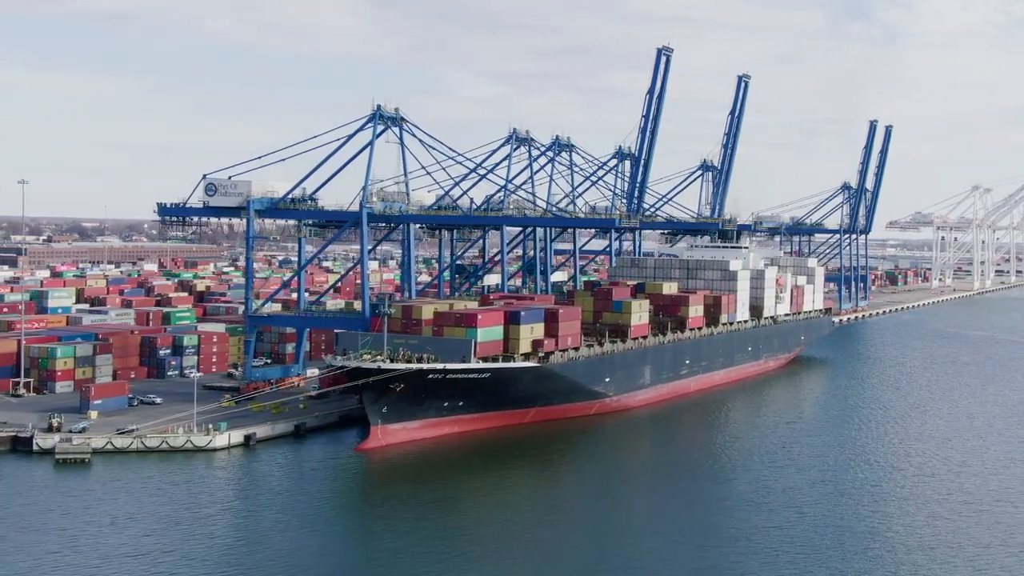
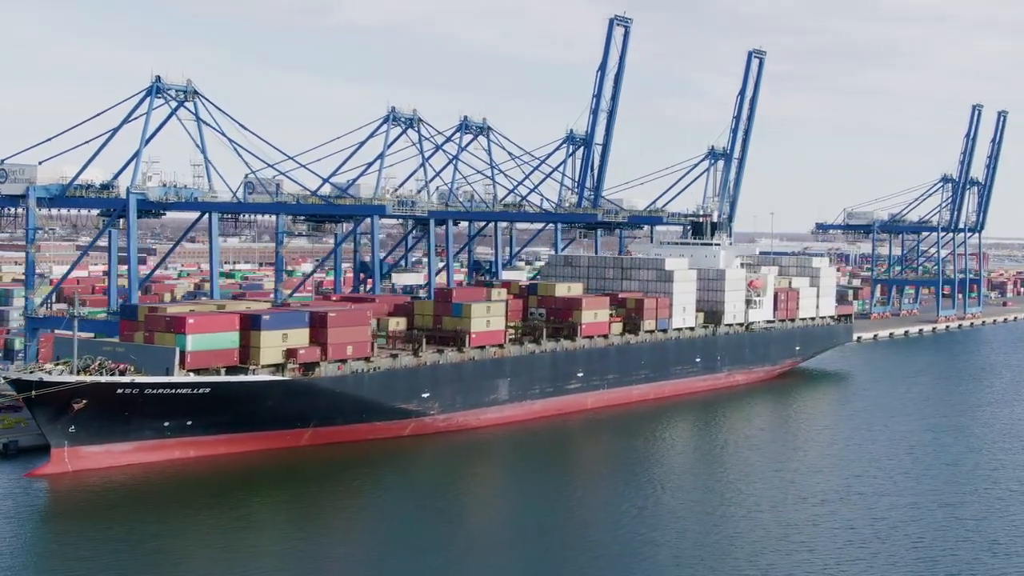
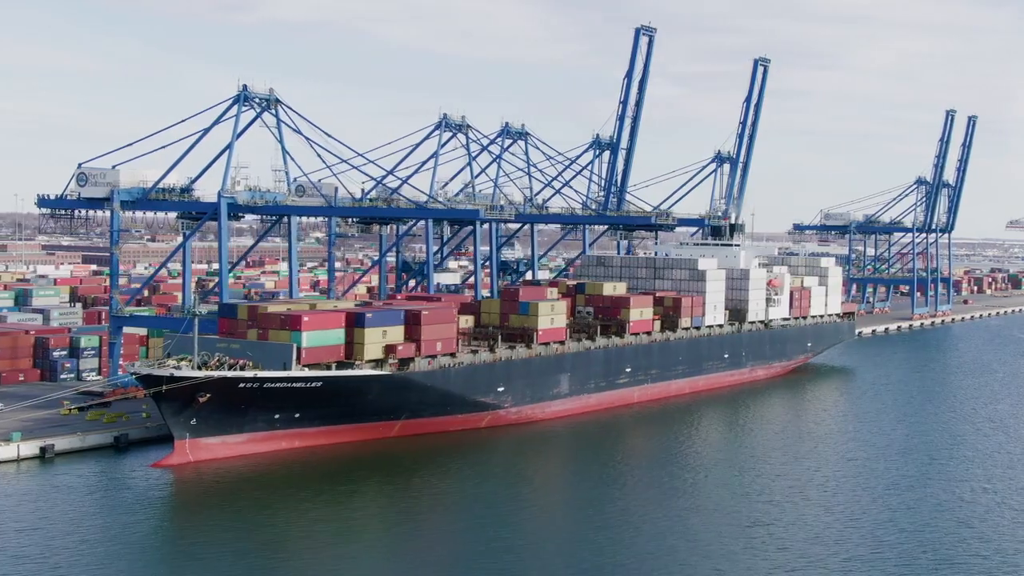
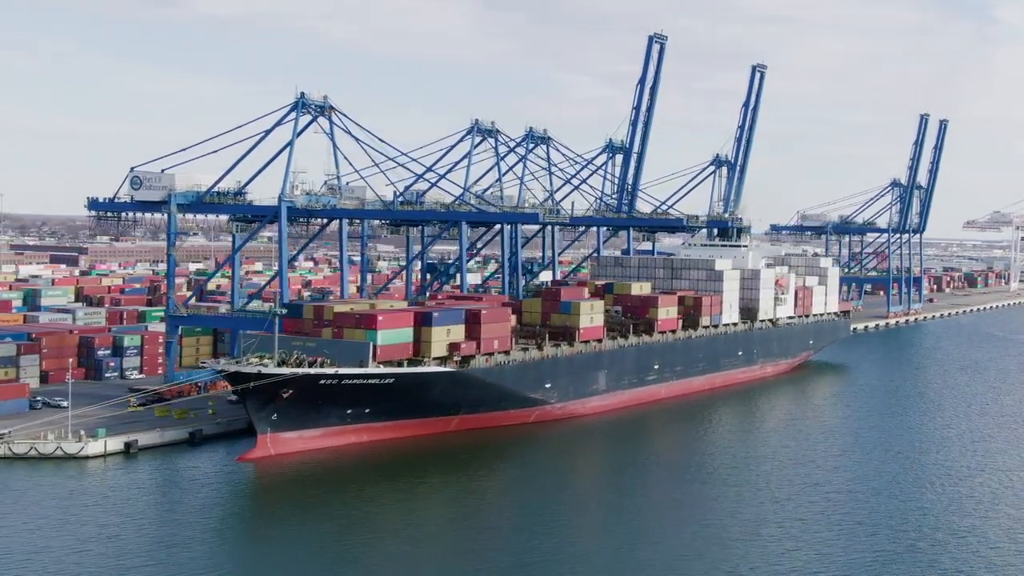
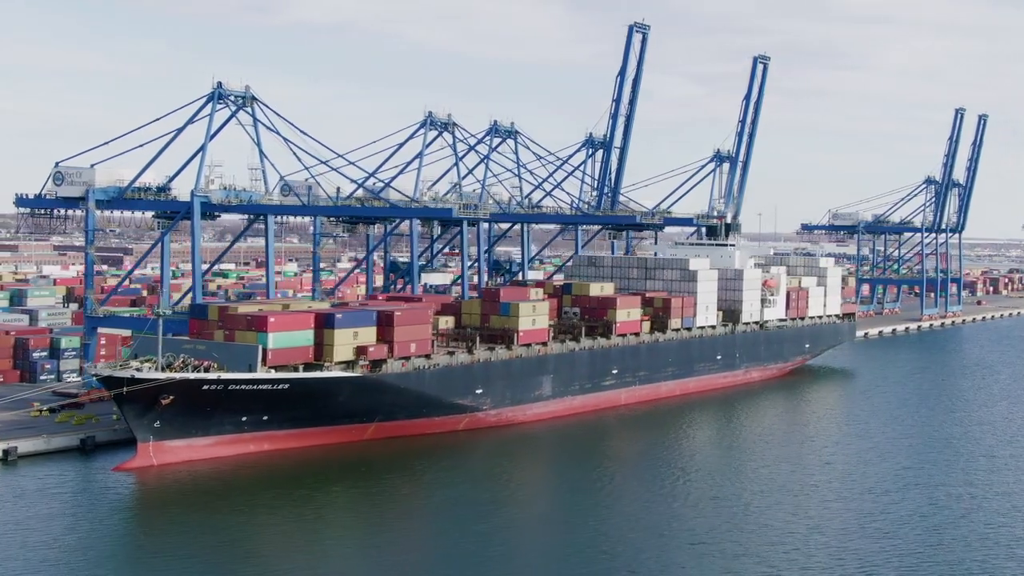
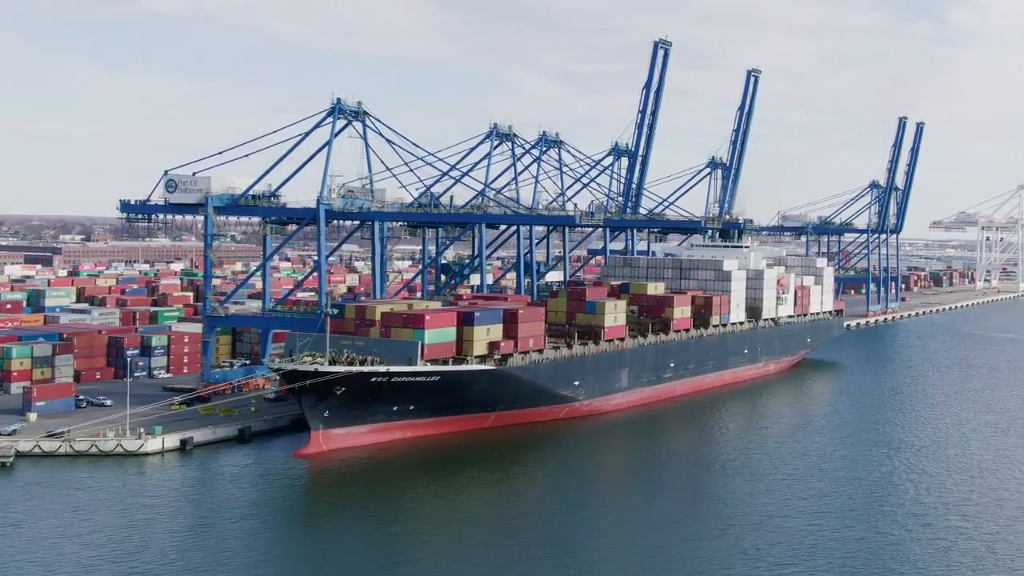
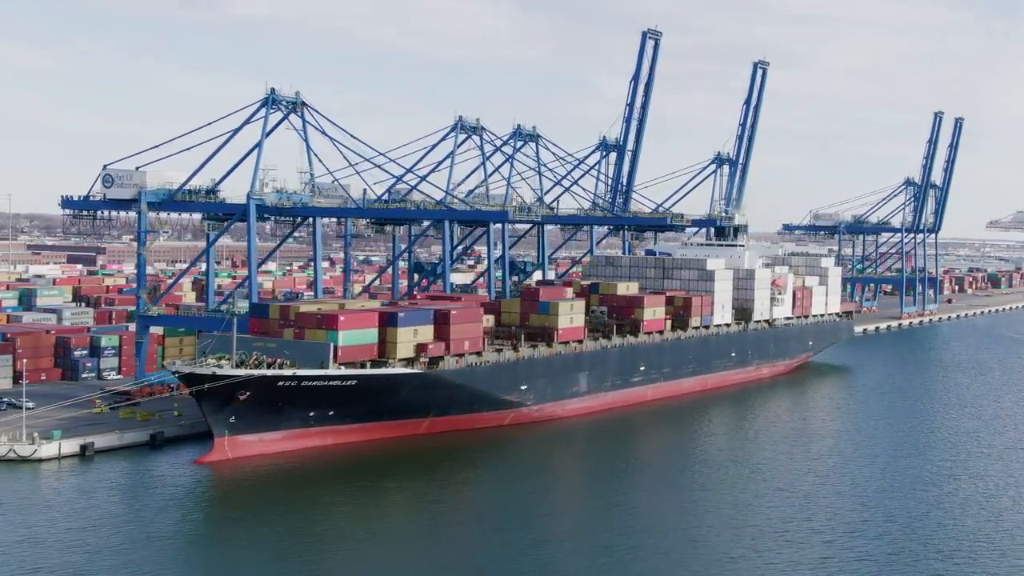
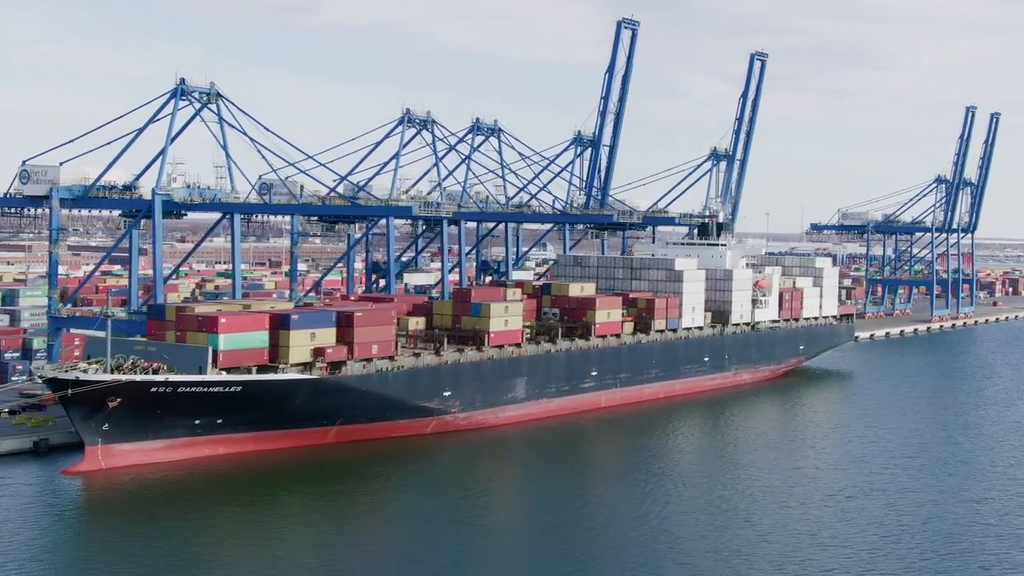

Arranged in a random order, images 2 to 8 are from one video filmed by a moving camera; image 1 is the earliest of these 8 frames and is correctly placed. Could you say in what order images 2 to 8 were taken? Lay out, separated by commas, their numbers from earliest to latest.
6, 4, 7, 3, 5, 8, 2
